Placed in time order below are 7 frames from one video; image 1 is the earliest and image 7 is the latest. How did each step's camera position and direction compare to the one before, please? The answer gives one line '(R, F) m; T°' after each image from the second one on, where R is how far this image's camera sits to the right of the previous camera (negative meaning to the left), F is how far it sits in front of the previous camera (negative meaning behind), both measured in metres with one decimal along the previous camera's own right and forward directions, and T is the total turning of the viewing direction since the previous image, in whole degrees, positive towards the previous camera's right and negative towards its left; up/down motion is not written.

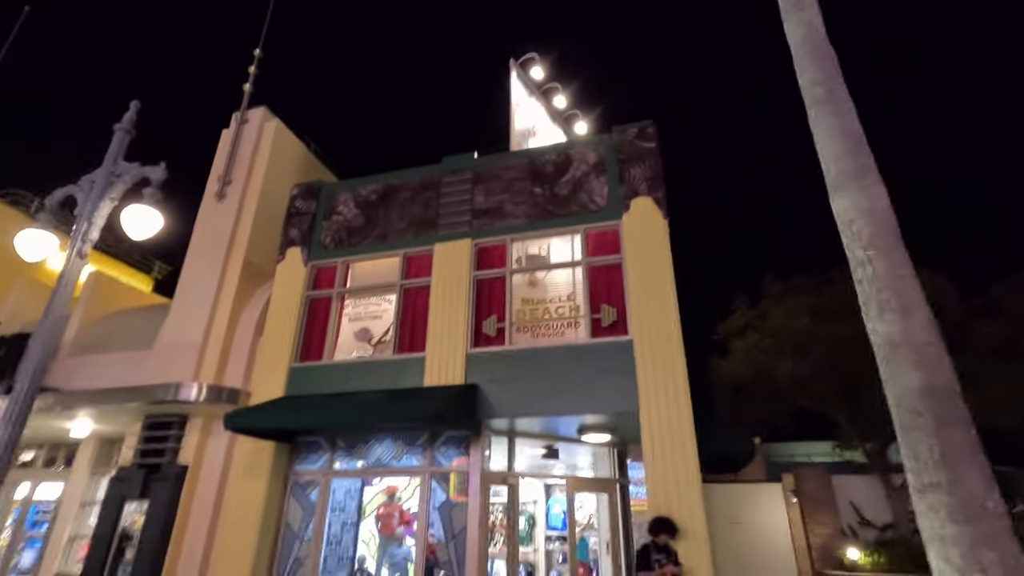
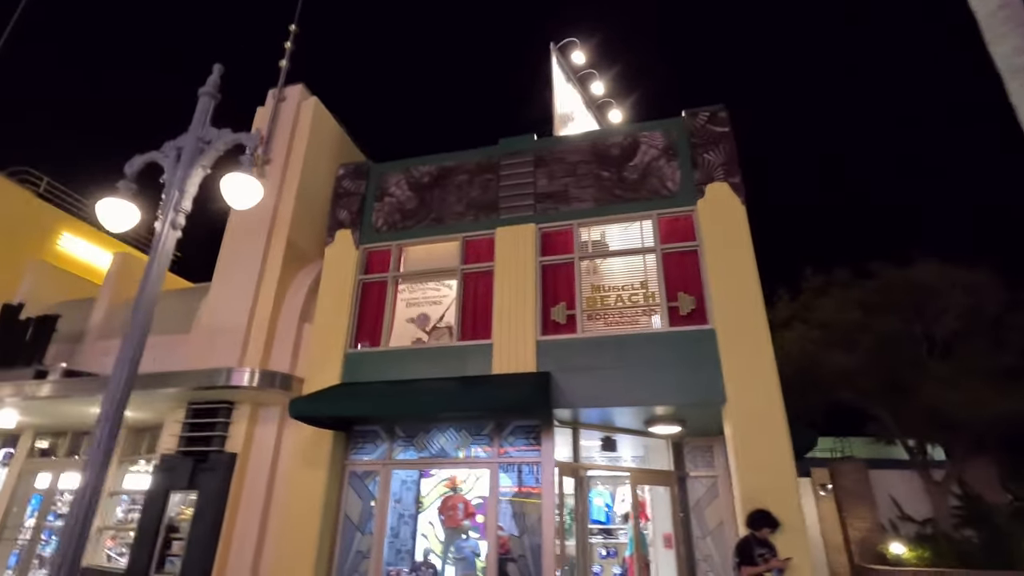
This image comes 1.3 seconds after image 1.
(-1.4, +0.3) m; +1°
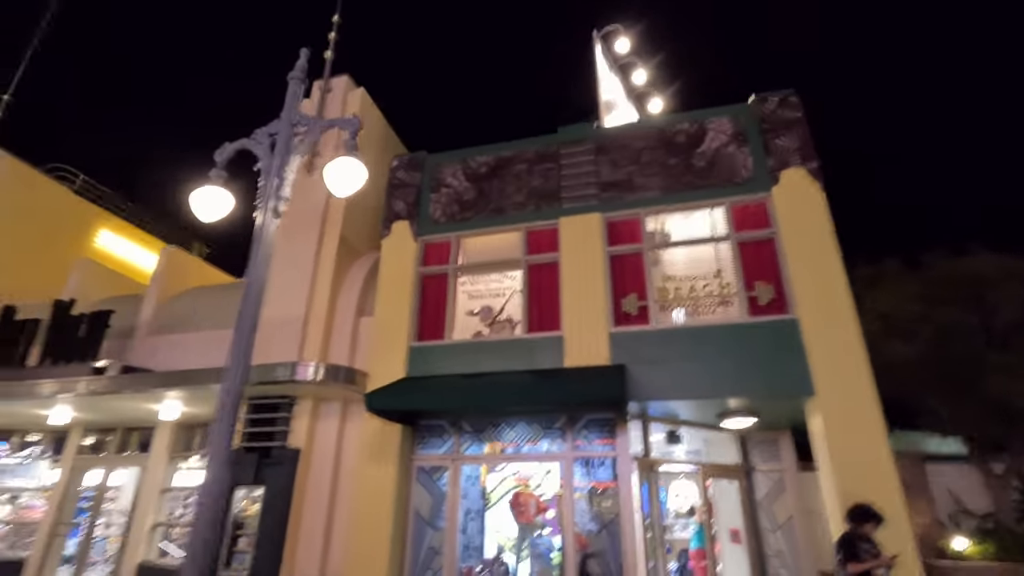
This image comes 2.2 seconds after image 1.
(-1.0, +0.2) m; -1°
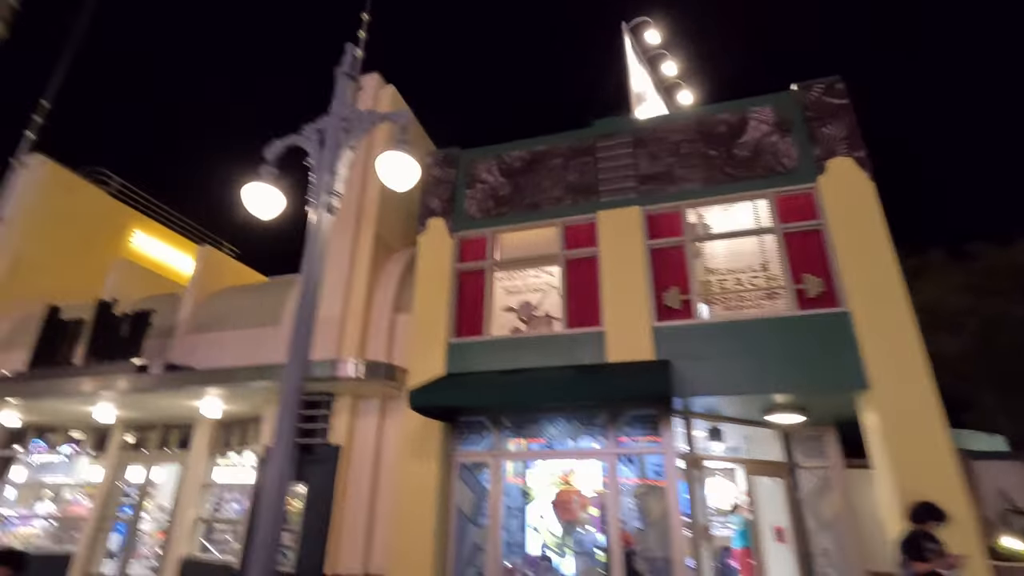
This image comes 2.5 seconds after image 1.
(-0.4, +0.1) m; -2°
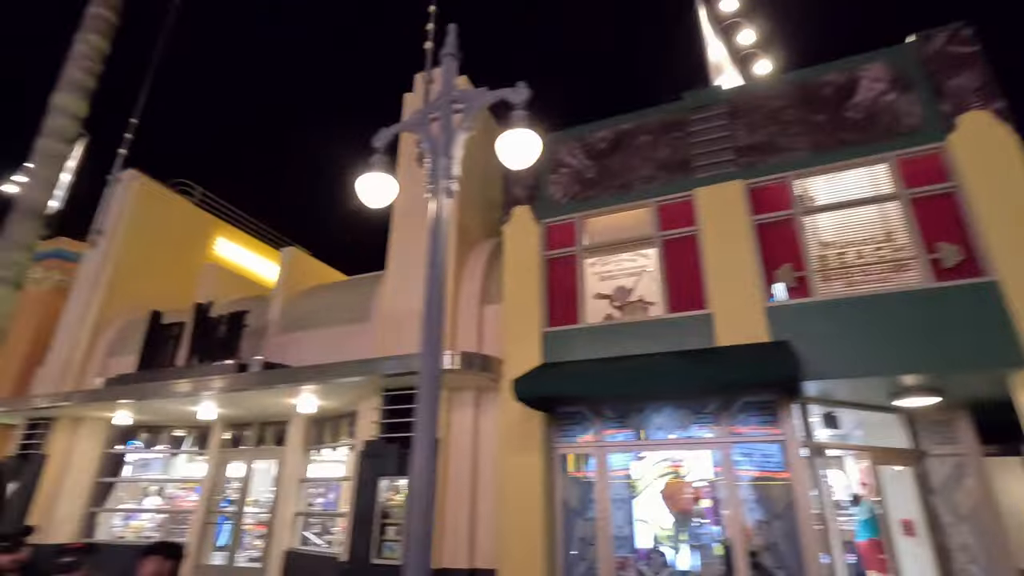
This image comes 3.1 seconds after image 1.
(-0.7, +0.2) m; -5°
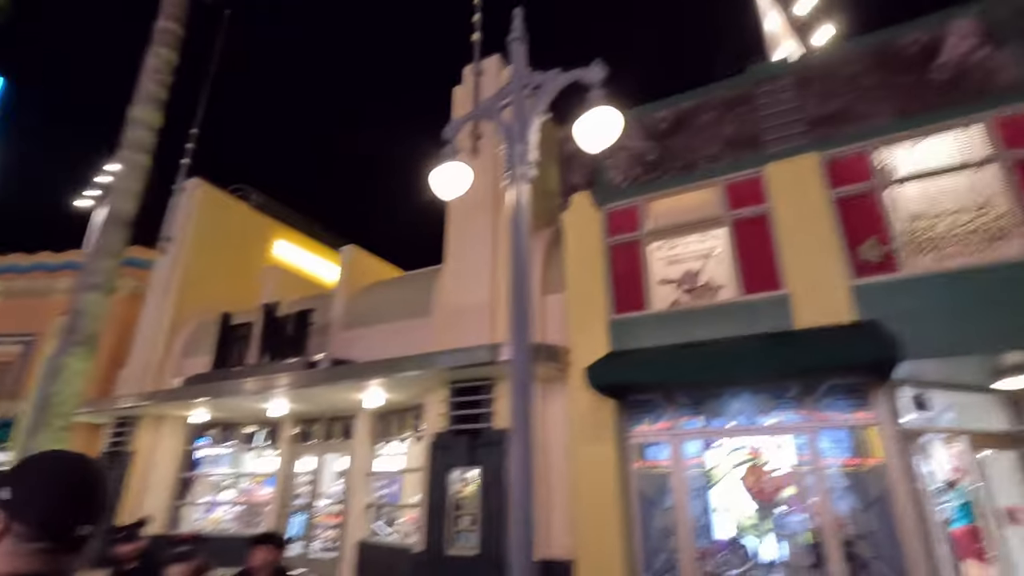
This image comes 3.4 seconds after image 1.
(-0.4, +0.1) m; -4°
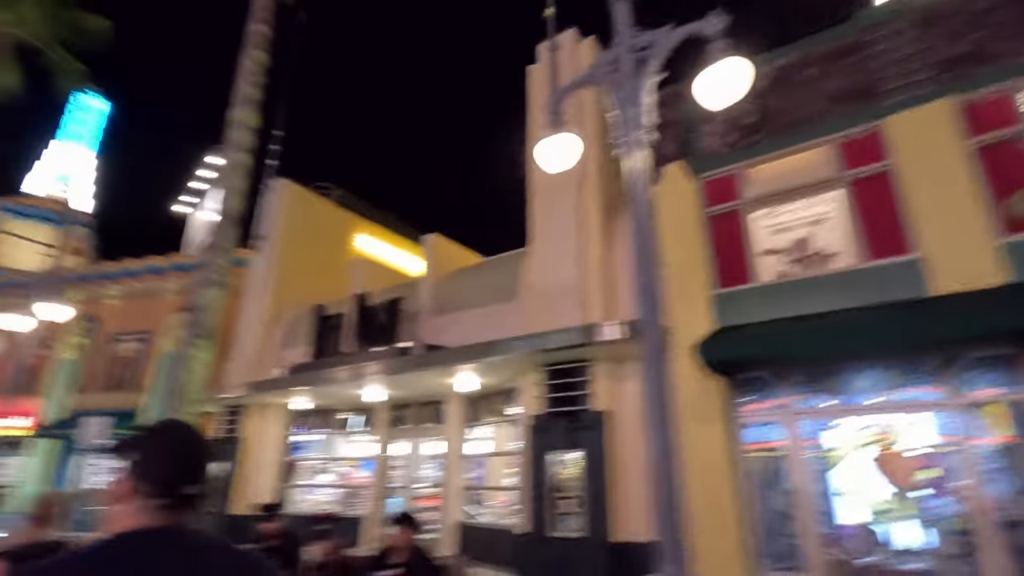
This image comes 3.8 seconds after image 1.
(-0.5, +0.1) m; -7°
